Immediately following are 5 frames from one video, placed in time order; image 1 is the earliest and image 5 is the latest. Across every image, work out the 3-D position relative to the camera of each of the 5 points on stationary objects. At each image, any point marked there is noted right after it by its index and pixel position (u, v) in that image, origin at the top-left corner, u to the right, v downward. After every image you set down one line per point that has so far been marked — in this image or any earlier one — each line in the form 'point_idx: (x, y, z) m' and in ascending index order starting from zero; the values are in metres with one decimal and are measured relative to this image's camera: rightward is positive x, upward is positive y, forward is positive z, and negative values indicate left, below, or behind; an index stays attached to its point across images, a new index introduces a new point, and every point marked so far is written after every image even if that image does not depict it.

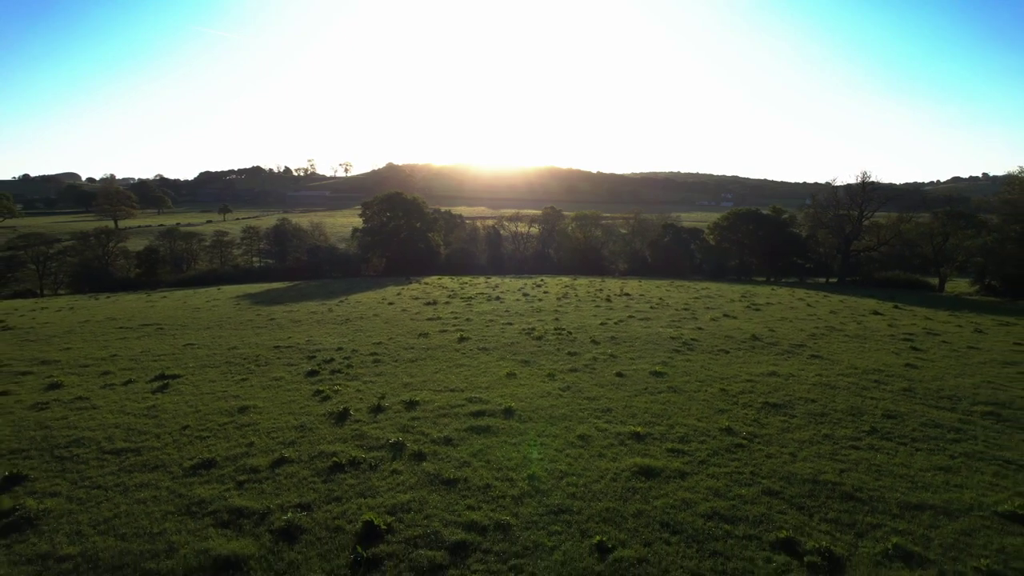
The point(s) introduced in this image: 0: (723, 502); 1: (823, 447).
0: (+4.6, -4.7, +12.1) m
1: (+8.8, -4.5, +15.7) m
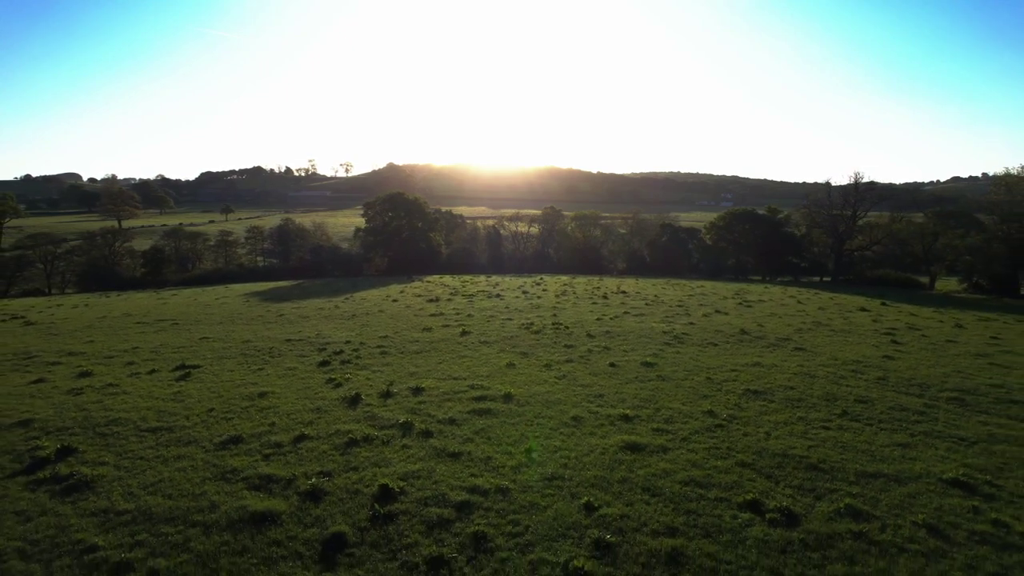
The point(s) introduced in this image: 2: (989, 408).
0: (+4.6, -4.5, +13.6) m
1: (+8.8, -4.3, +17.2) m
2: (+16.4, -4.1, +19.0) m
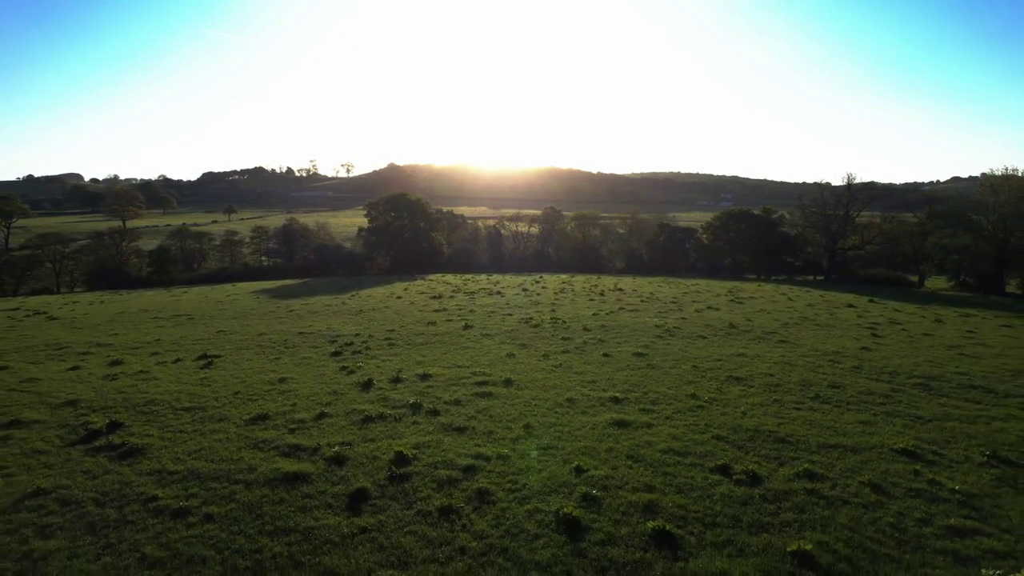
0: (+4.6, -4.3, +15.3) m
1: (+8.8, -4.1, +18.8) m
2: (+16.4, -3.9, +20.7) m
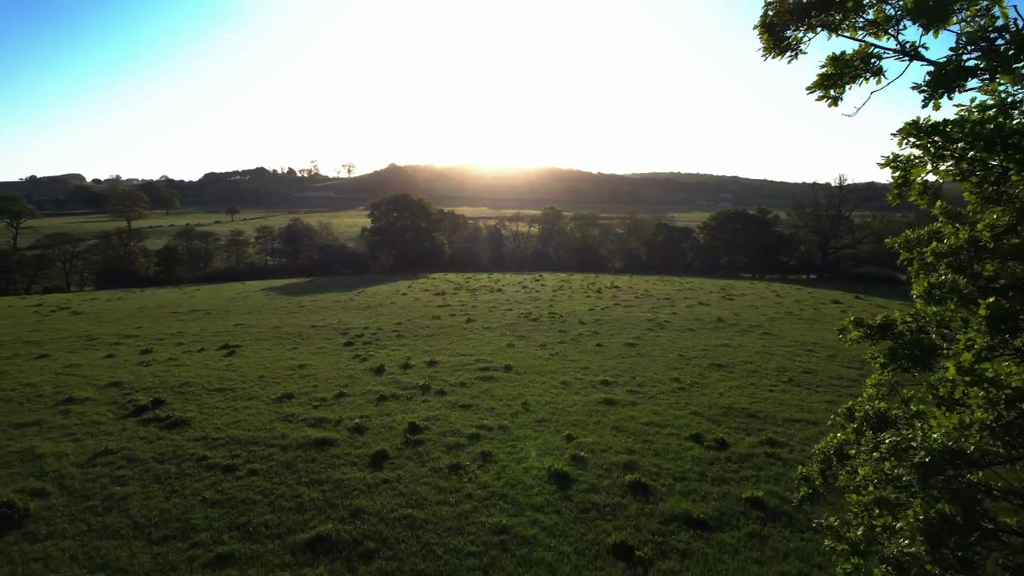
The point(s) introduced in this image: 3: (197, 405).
0: (+4.6, -4.0, +17.2) m
1: (+8.8, -3.8, +20.8) m
2: (+16.4, -3.6, +22.6) m
3: (-10.0, -3.7, +17.5) m
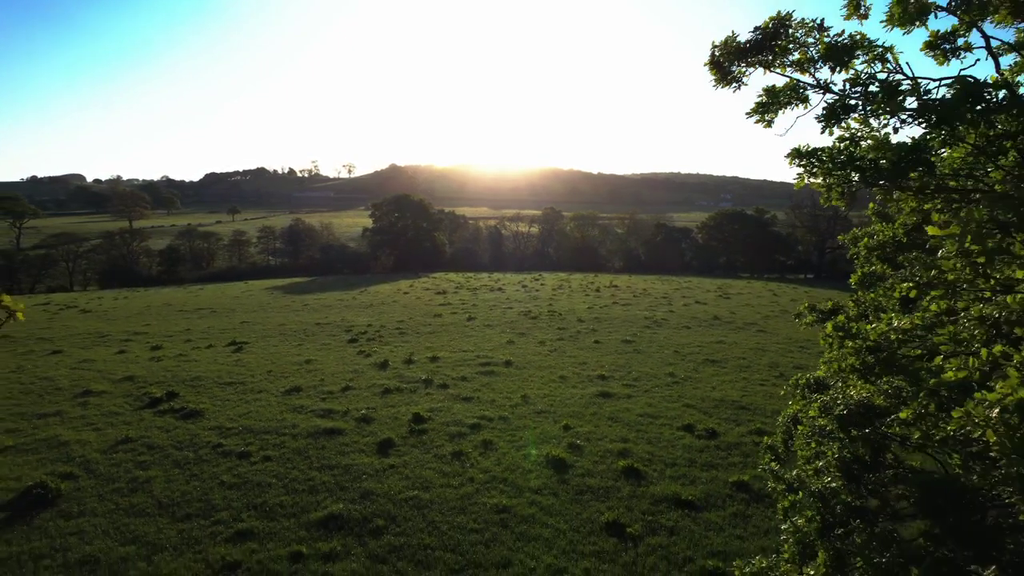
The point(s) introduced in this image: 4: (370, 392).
0: (+4.6, -3.9, +17.9) m
1: (+8.8, -3.7, +21.5) m
2: (+16.3, -3.5, +23.3) m
3: (-10.0, -3.6, +18.2) m
4: (-5.0, -3.6, +19.1) m
